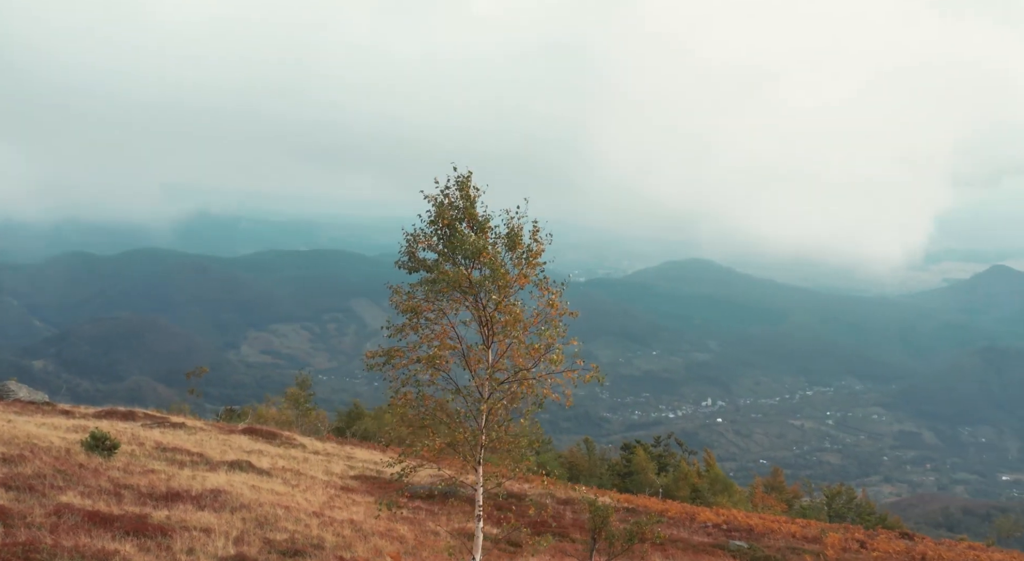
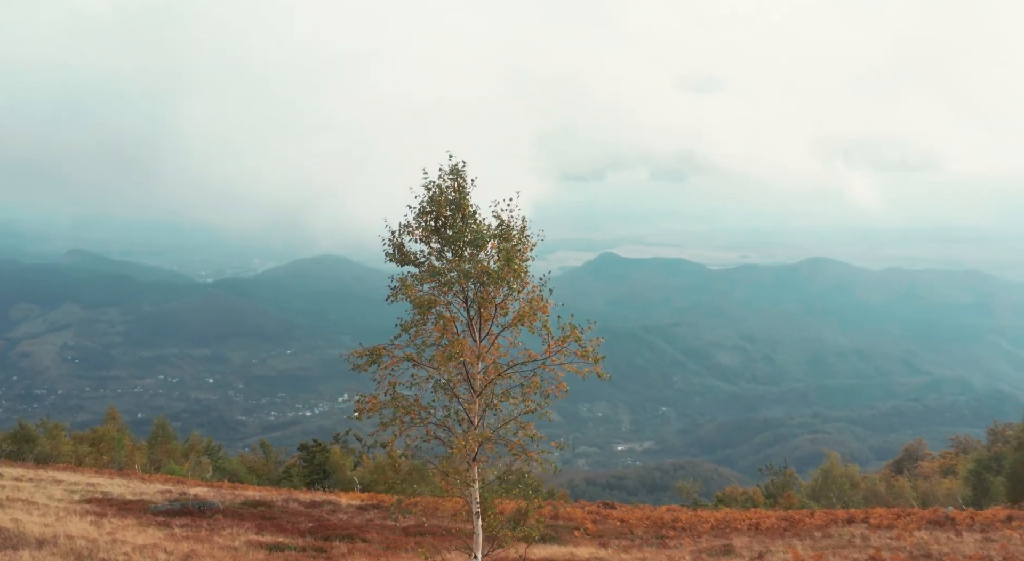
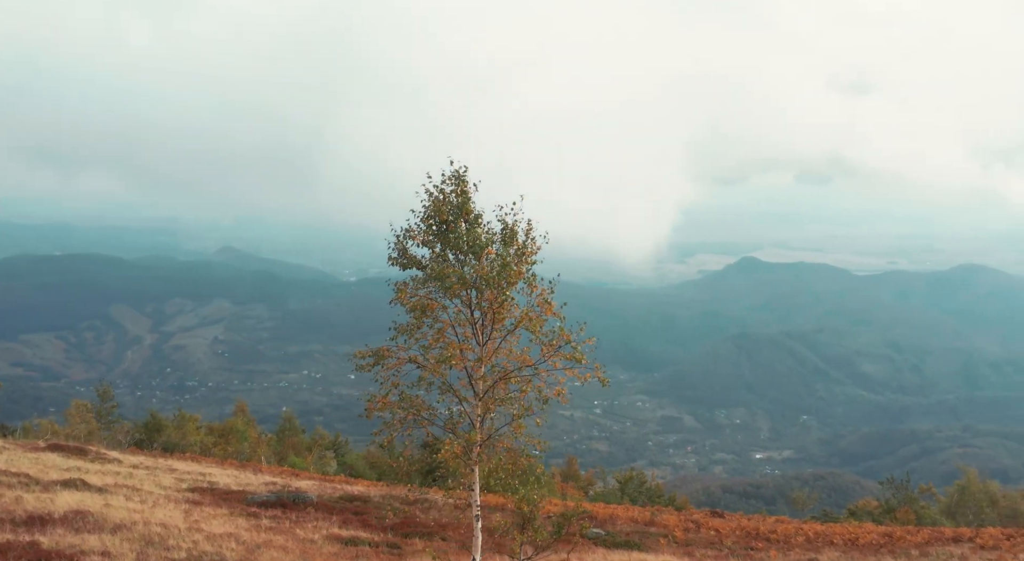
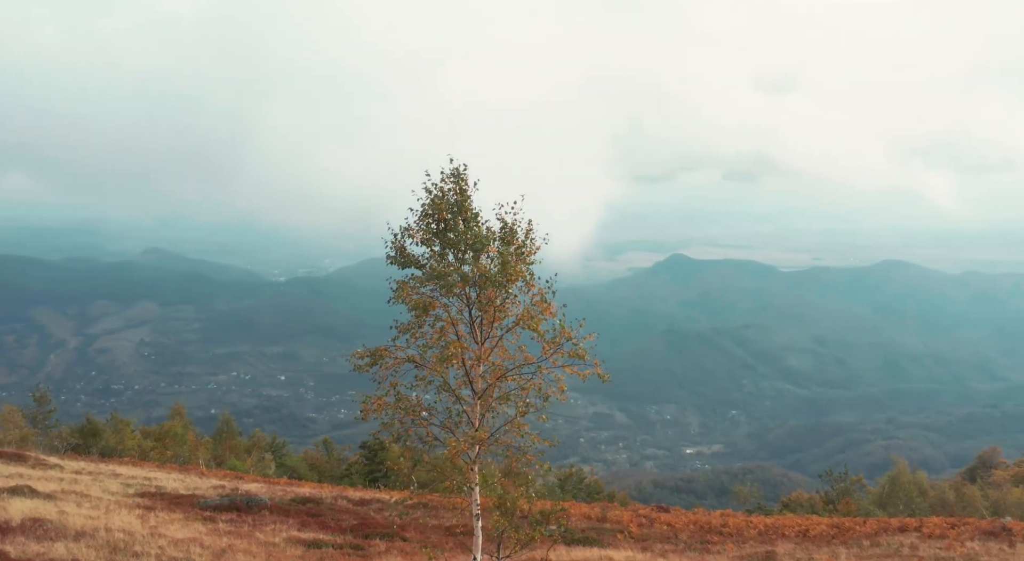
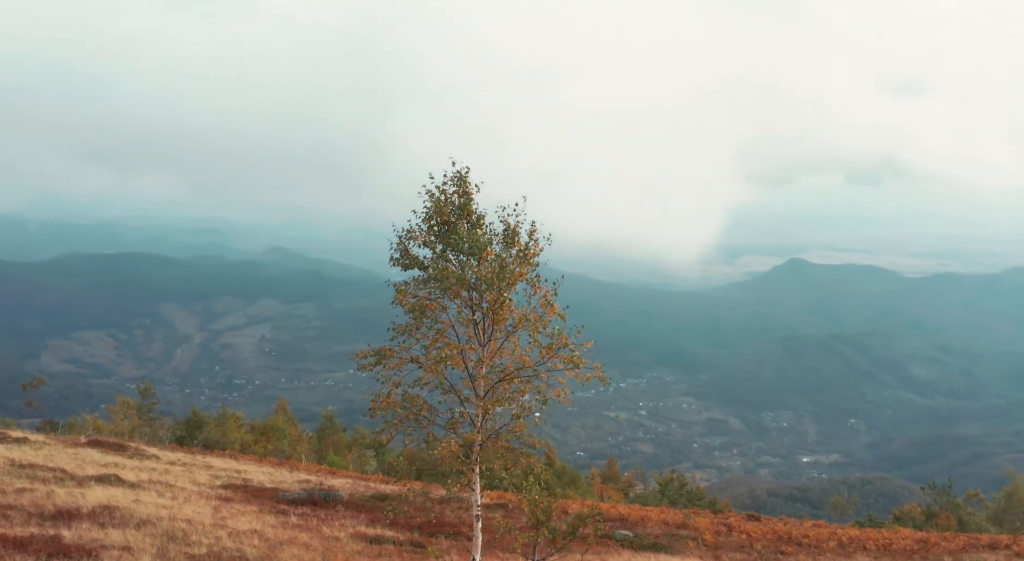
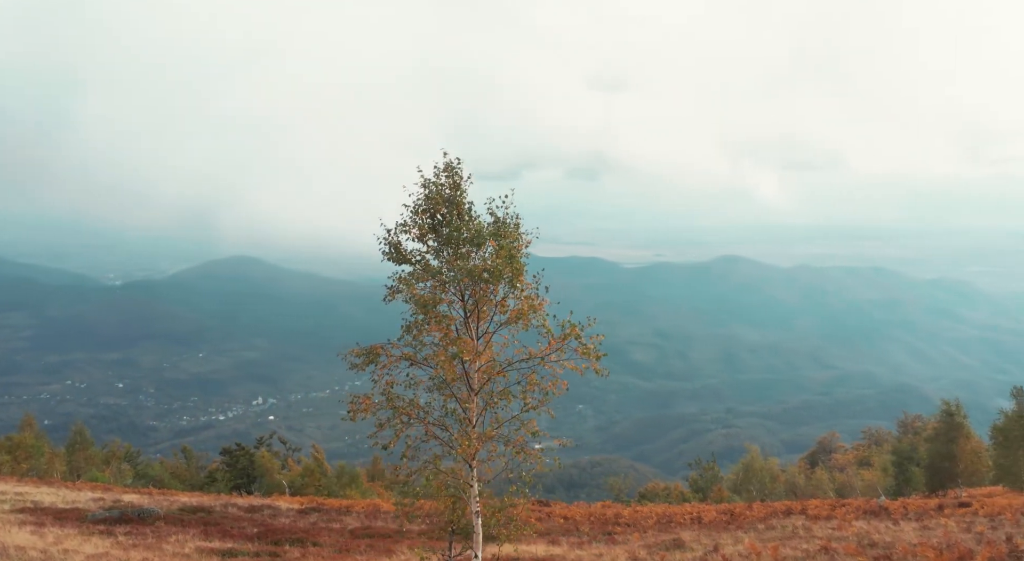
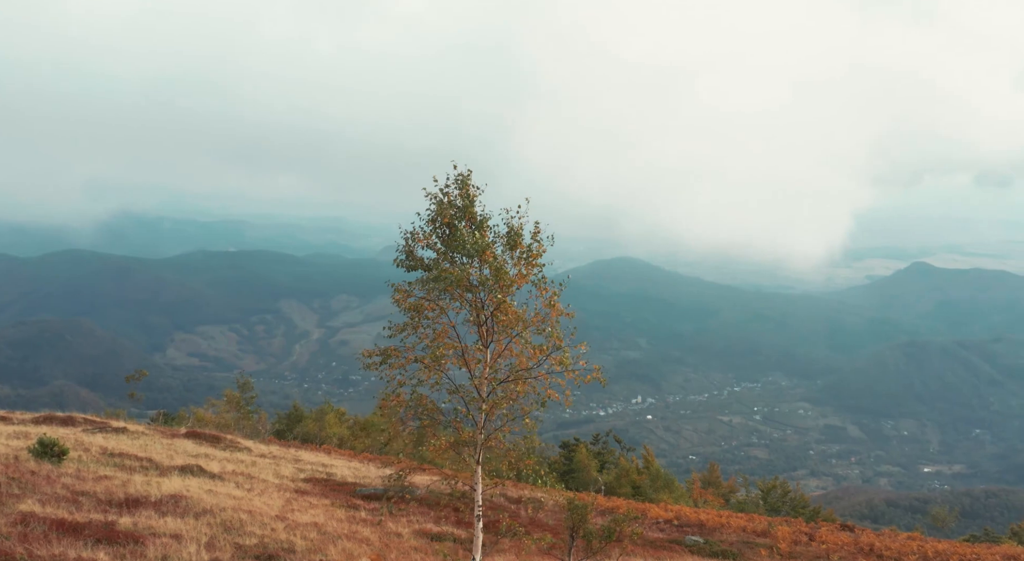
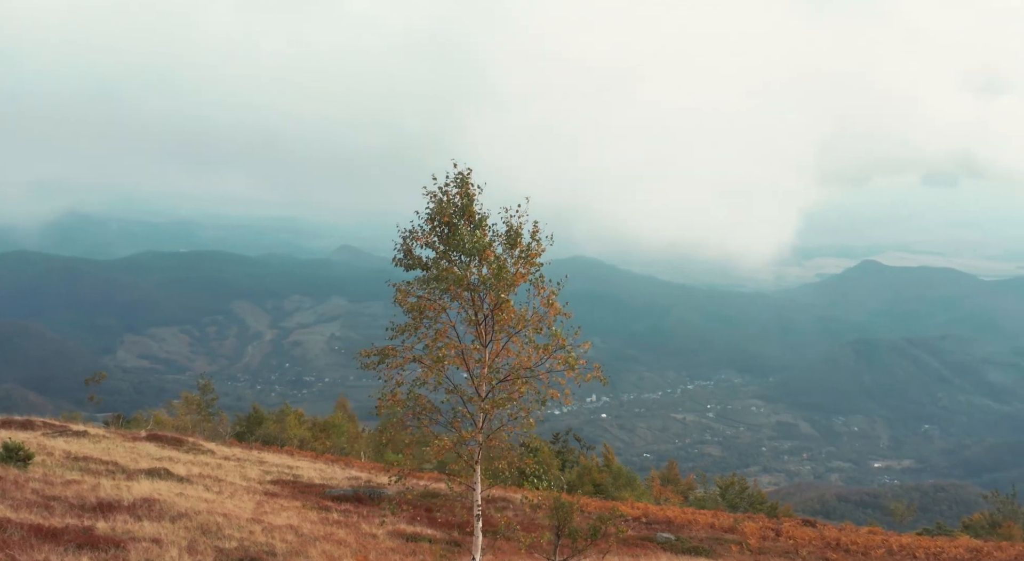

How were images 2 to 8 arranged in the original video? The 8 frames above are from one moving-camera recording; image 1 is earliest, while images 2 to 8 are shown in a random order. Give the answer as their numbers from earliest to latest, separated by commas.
7, 8, 5, 3, 4, 2, 6
